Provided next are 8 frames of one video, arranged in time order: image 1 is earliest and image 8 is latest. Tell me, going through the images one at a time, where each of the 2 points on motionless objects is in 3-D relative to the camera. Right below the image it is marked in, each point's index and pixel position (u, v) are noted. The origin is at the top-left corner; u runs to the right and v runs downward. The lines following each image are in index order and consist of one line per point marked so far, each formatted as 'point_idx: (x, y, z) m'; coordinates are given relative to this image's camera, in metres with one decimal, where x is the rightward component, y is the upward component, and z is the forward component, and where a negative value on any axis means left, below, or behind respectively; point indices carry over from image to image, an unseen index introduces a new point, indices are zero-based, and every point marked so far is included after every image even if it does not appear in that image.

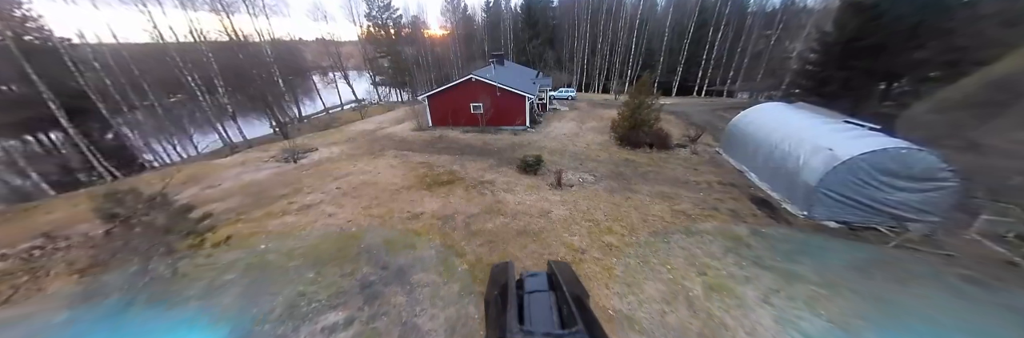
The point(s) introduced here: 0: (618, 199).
0: (+3.9, -1.1, +8.7) m
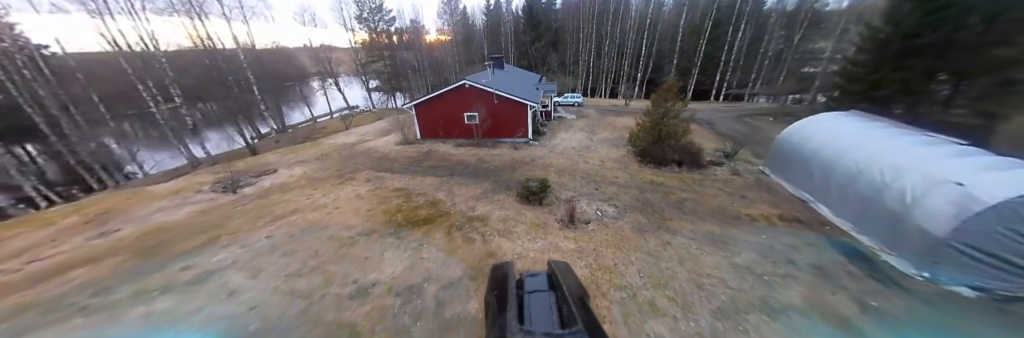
0: (+3.9, -2.1, +6.5) m
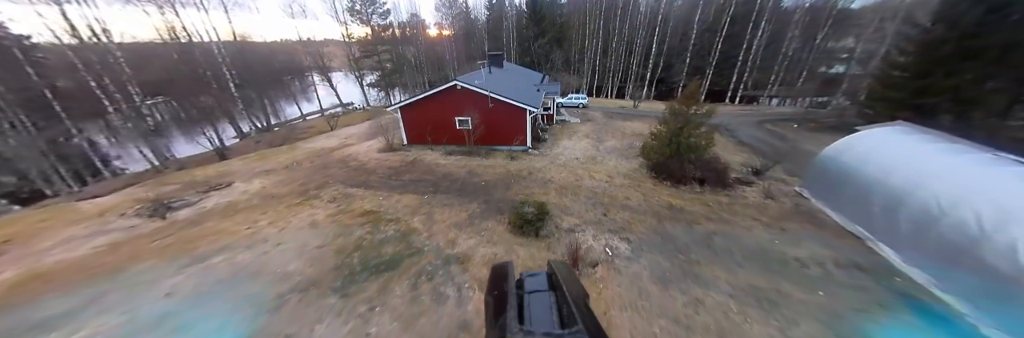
0: (+3.5, -2.8, +5.0) m
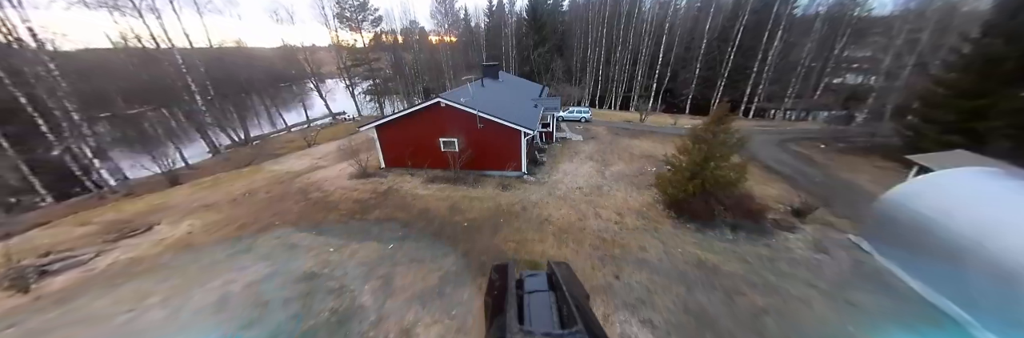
0: (+3.1, -4.1, +3.2) m
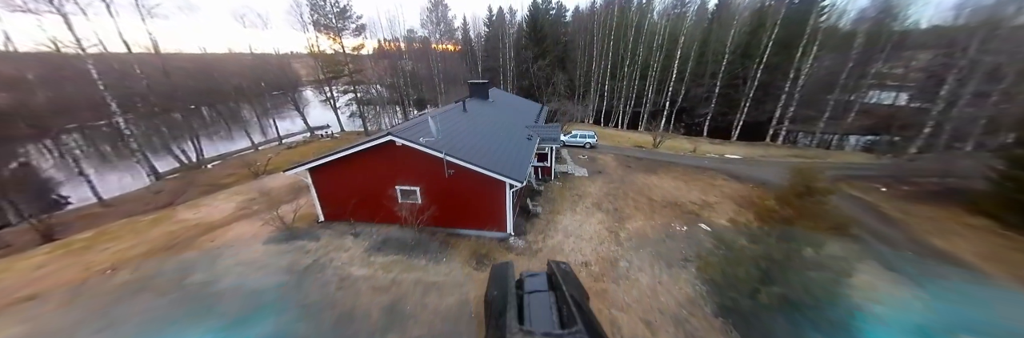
0: (+2.3, -5.9, +0.1) m
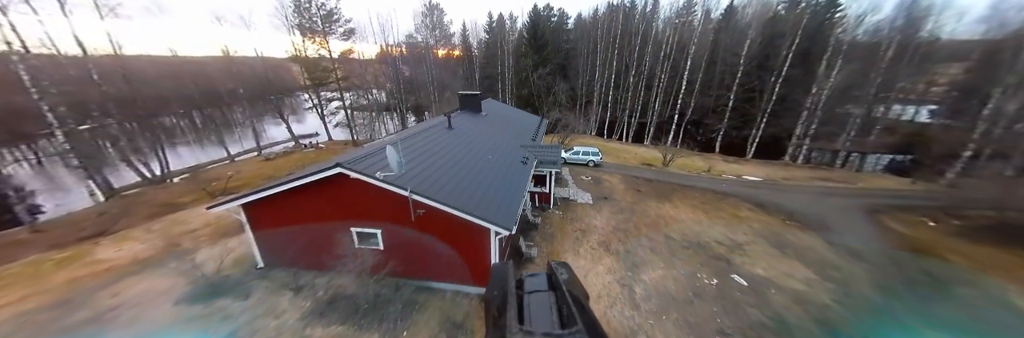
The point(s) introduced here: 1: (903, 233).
0: (+1.9, -6.8, -1.8) m
1: (+18.4, -2.7, +10.9) m
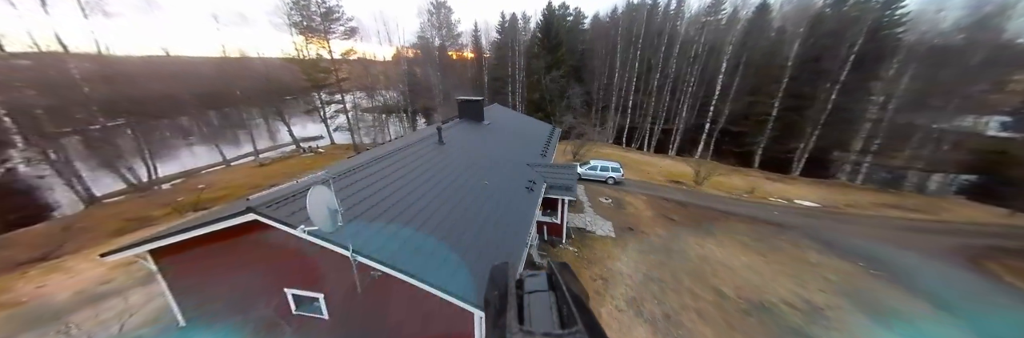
0: (+1.3, -7.7, -3.8) m
1: (+18.5, -4.0, +8.1) m
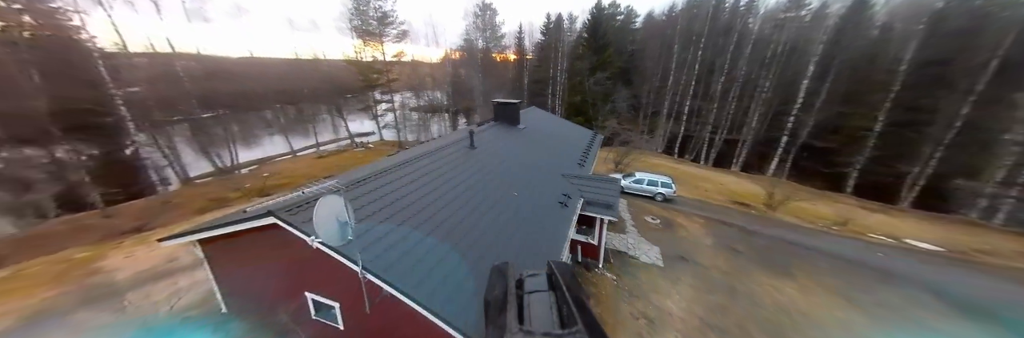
0: (+0.1, -7.9, -4.6) m
1: (+19.1, -5.5, +4.6) m
